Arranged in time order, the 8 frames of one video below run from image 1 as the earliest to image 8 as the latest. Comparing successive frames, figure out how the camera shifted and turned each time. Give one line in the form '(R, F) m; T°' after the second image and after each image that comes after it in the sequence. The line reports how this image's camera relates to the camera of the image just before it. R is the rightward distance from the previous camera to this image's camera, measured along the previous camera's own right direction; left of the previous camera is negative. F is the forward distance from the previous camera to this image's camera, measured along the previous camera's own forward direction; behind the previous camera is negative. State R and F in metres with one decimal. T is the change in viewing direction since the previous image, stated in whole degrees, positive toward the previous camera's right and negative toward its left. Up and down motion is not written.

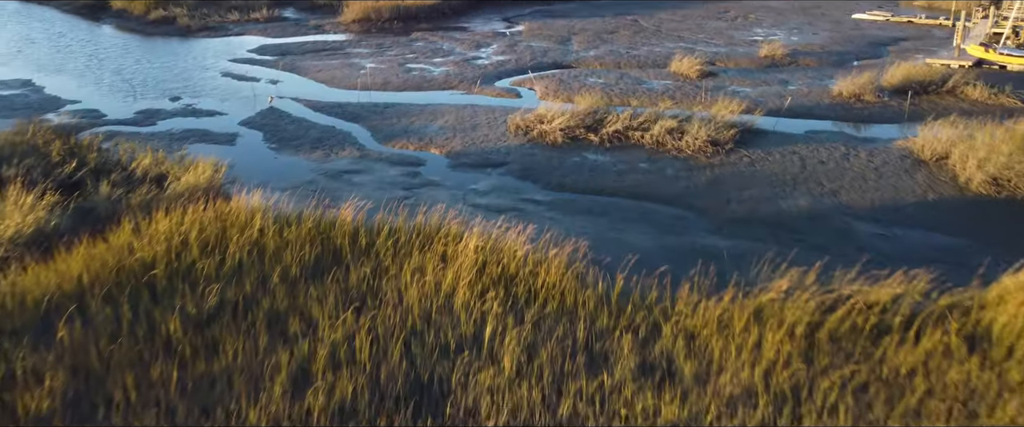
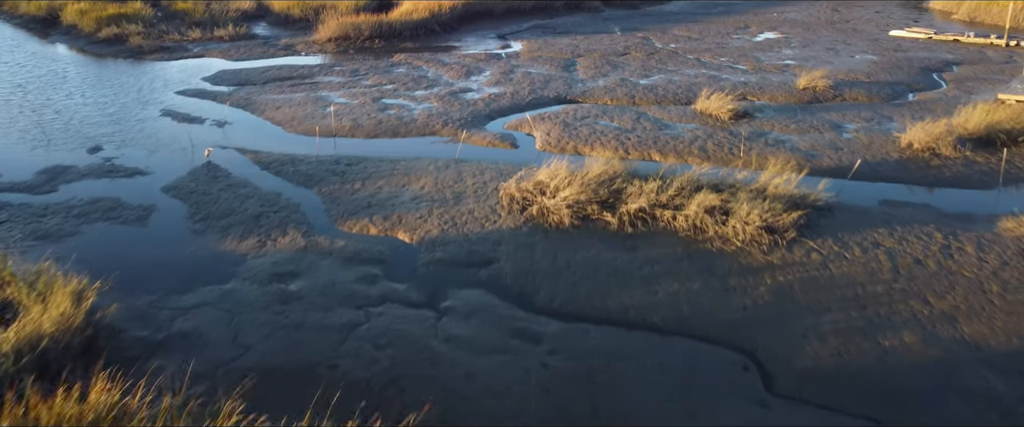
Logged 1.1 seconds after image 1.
(+0.1, +2.0) m; 0°
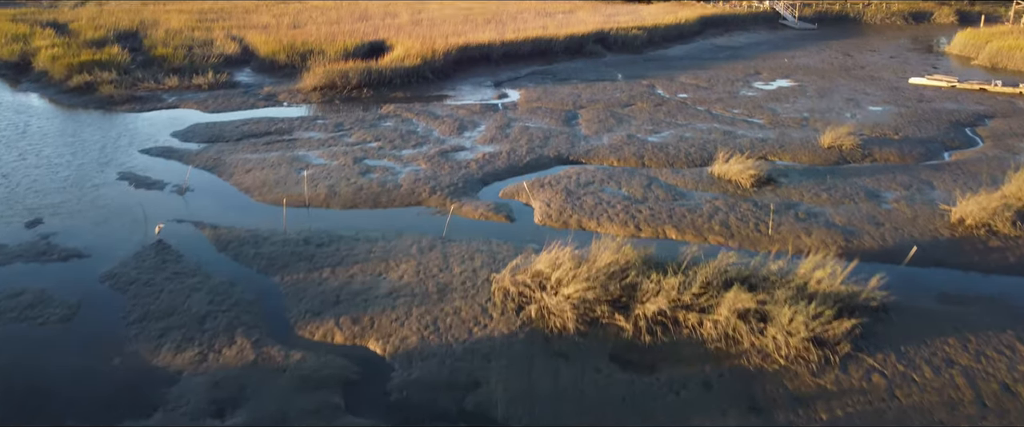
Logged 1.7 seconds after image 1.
(0.0, +1.1) m; 0°
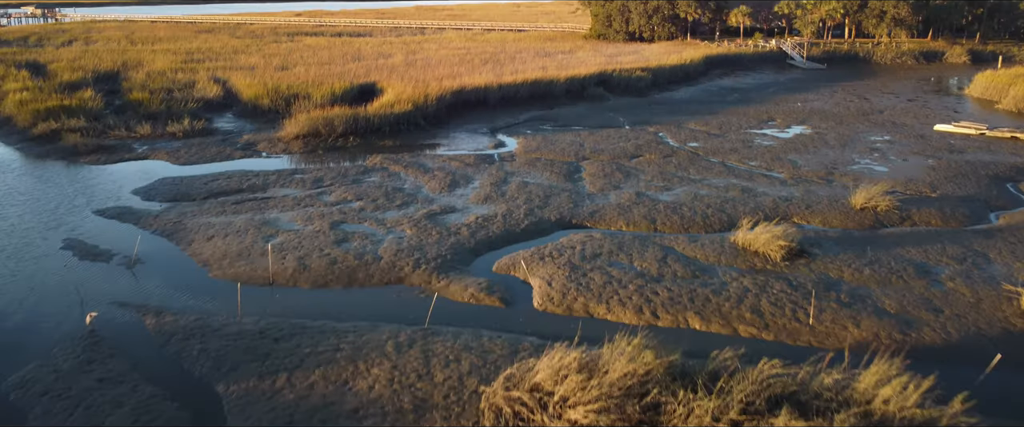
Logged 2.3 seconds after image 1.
(0.0, +1.1) m; 0°
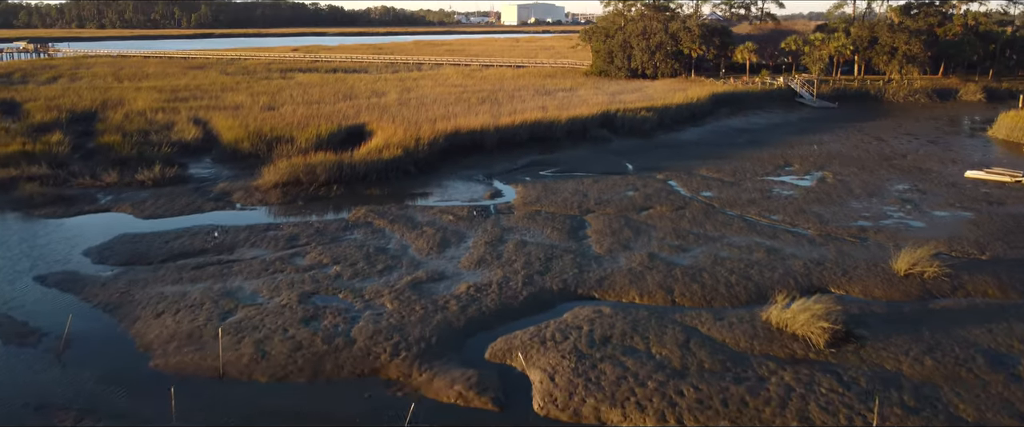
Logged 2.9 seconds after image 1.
(0.0, +1.1) m; 0°
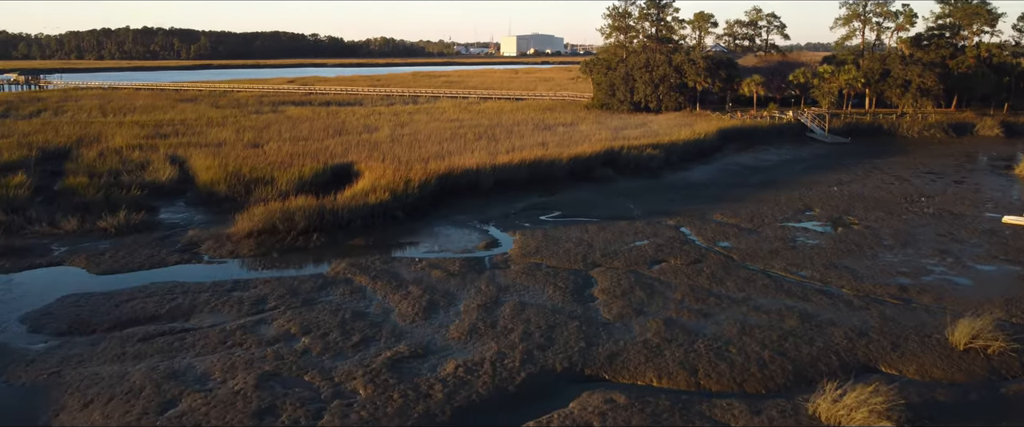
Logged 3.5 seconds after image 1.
(0.0, +1.1) m; 0°
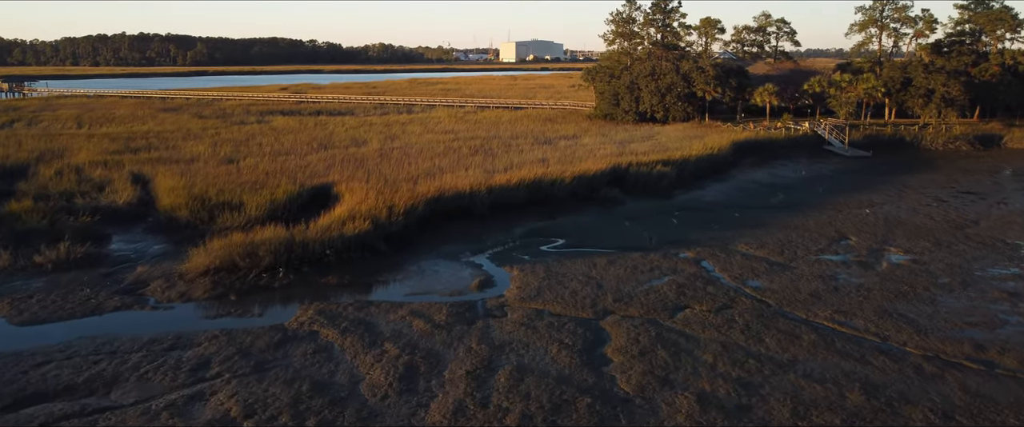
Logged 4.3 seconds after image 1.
(0.0, +1.5) m; 0°
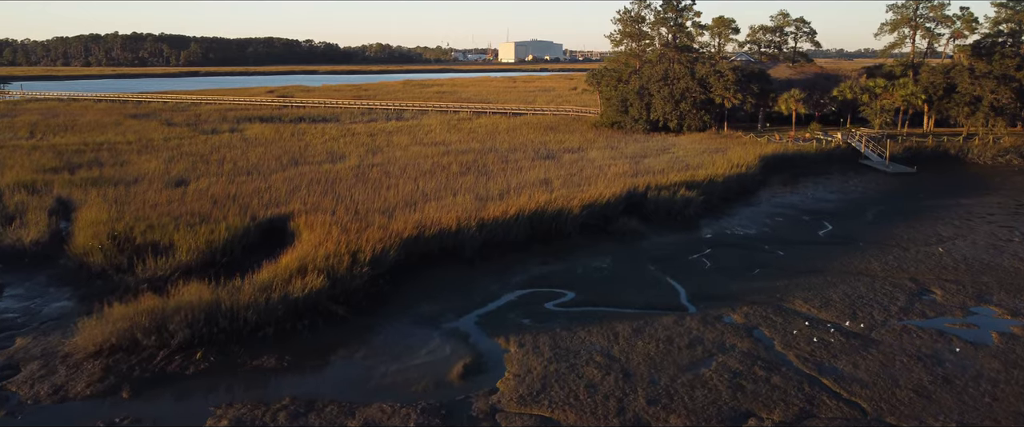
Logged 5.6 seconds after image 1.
(0.0, +2.4) m; 0°
